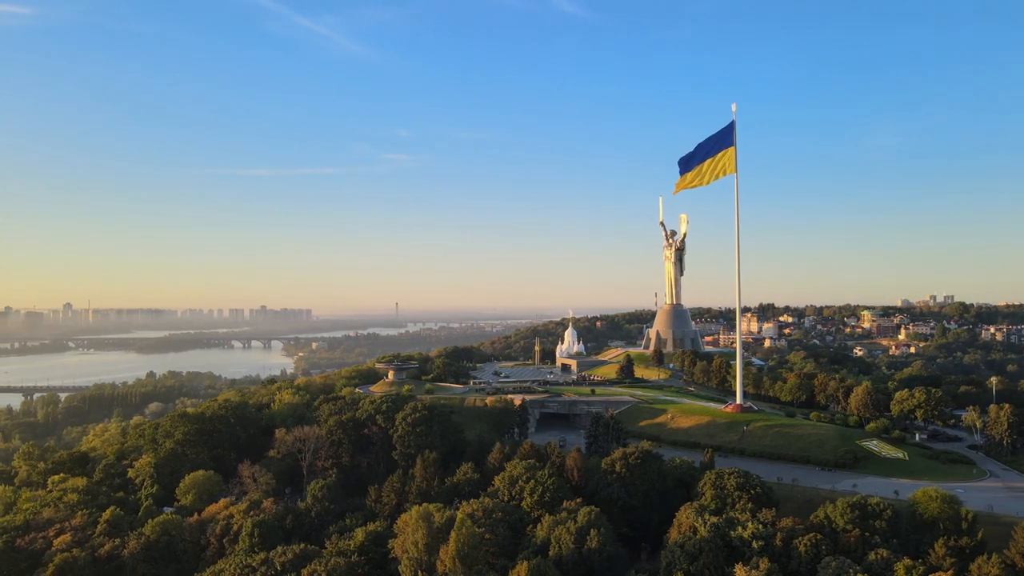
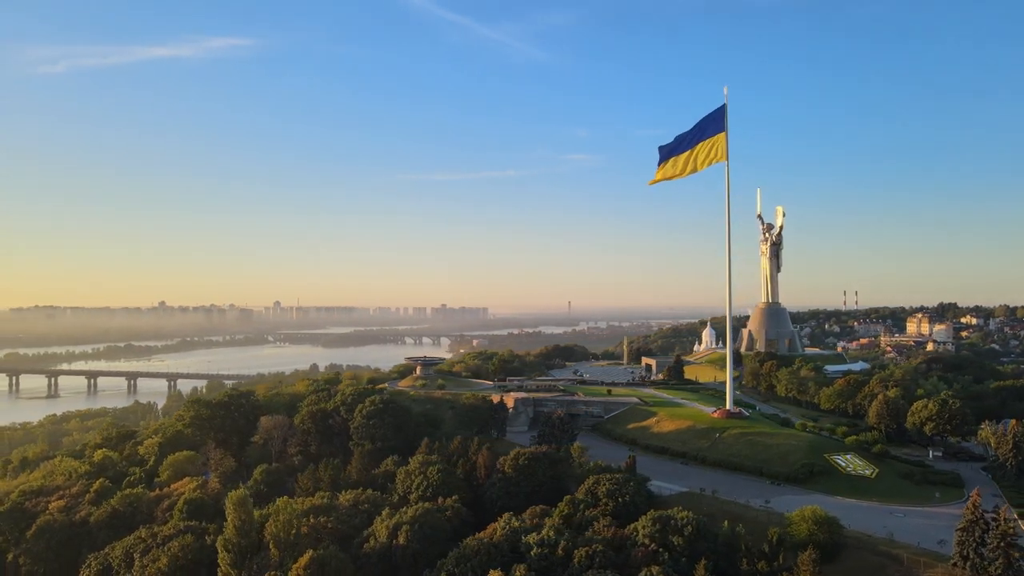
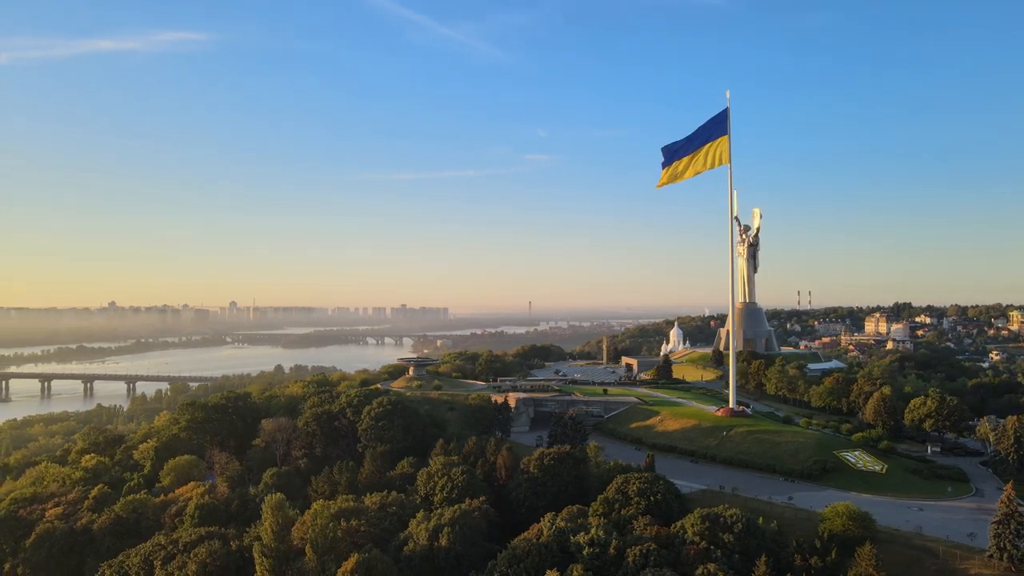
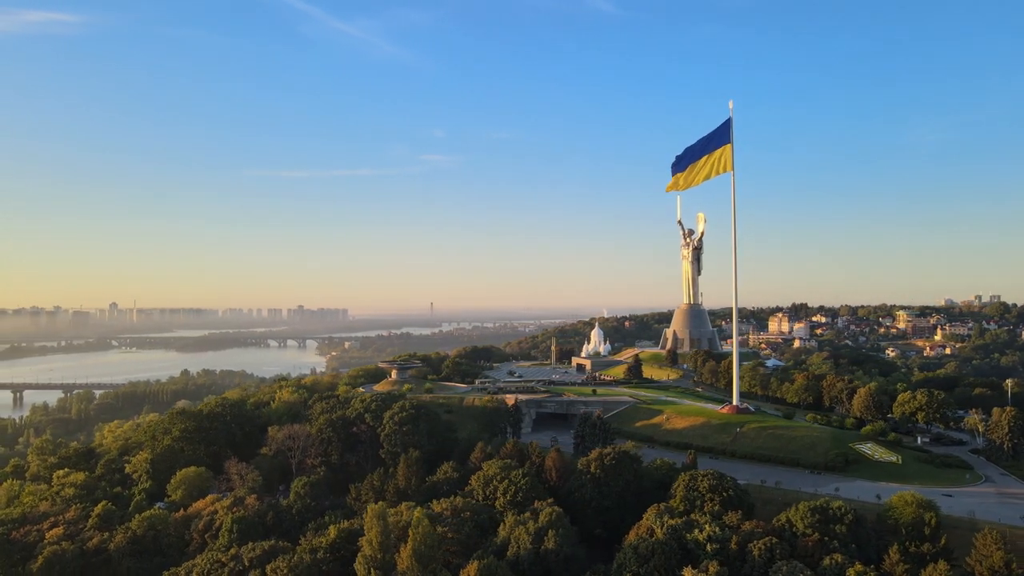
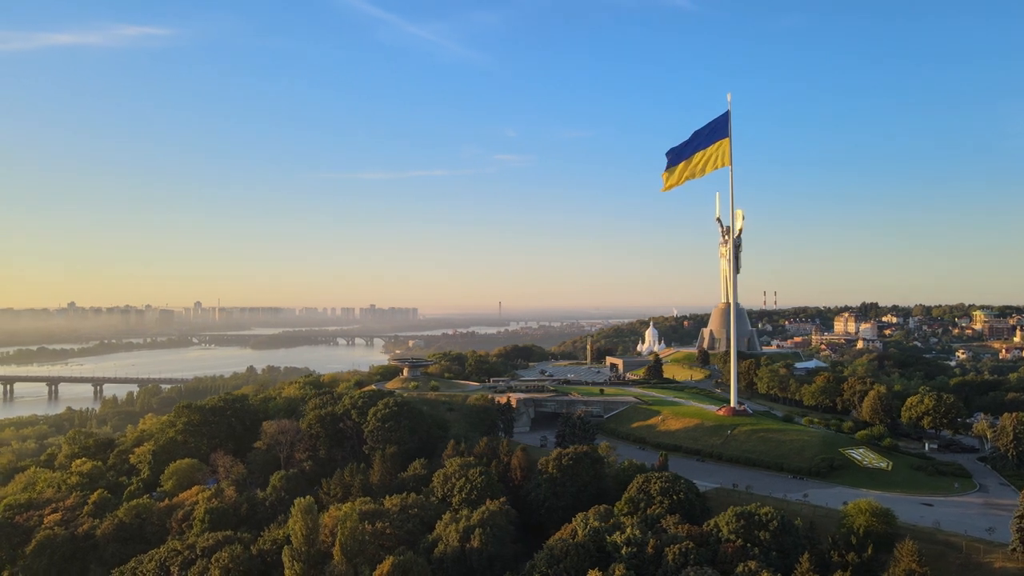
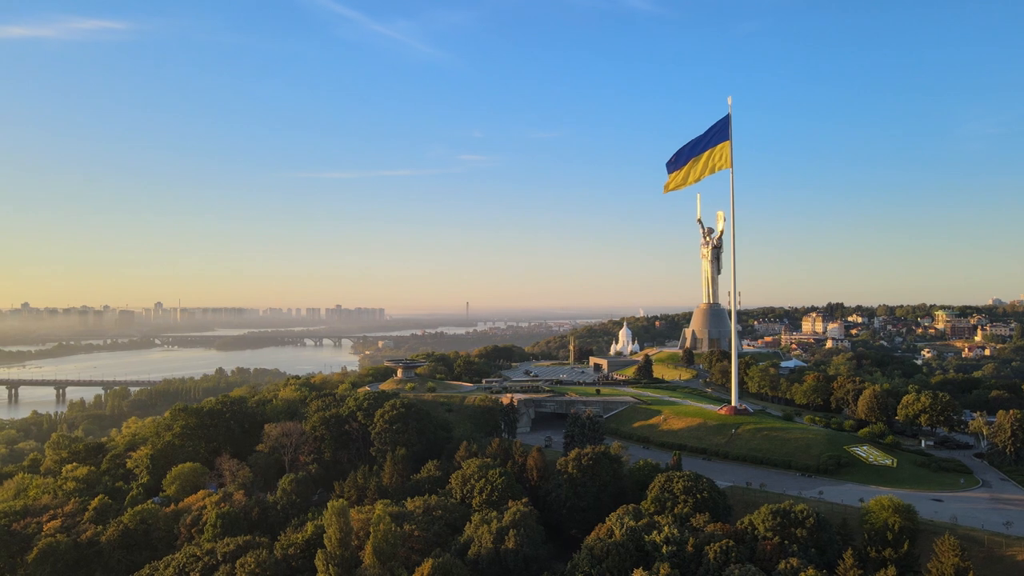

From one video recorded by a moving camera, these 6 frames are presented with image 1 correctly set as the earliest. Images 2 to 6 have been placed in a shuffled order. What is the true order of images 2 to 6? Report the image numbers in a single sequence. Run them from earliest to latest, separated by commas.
4, 6, 5, 3, 2
